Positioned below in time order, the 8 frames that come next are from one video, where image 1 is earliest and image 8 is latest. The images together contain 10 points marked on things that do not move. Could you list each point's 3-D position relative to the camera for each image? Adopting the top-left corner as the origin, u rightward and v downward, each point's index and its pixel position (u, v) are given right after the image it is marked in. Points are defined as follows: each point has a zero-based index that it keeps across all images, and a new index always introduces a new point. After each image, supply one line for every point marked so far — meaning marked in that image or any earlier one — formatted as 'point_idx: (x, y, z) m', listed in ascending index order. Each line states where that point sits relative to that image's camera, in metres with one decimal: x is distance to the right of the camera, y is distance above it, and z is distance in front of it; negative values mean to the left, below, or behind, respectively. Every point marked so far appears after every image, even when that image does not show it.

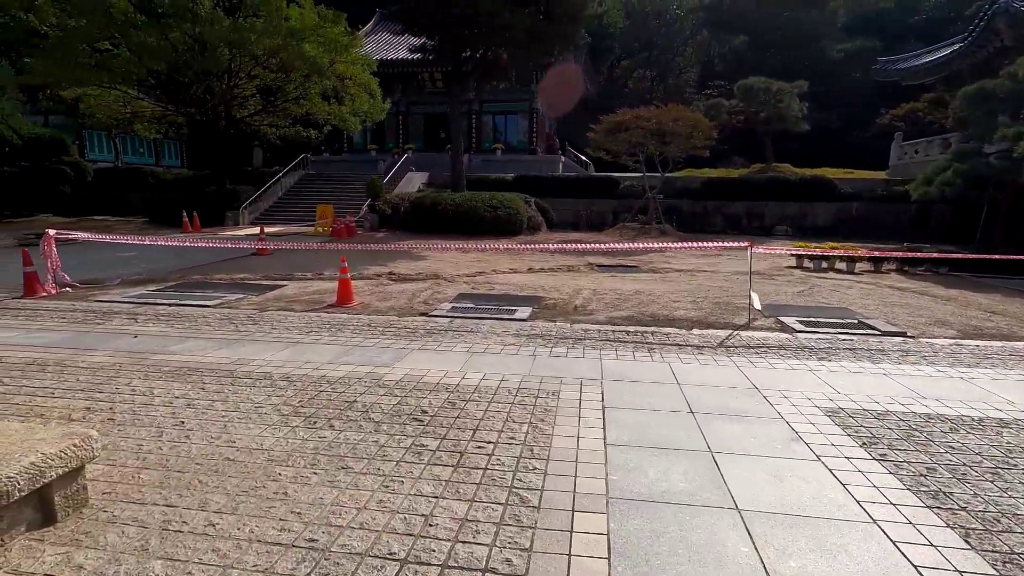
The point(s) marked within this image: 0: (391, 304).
0: (-1.6, -0.2, +7.3) m
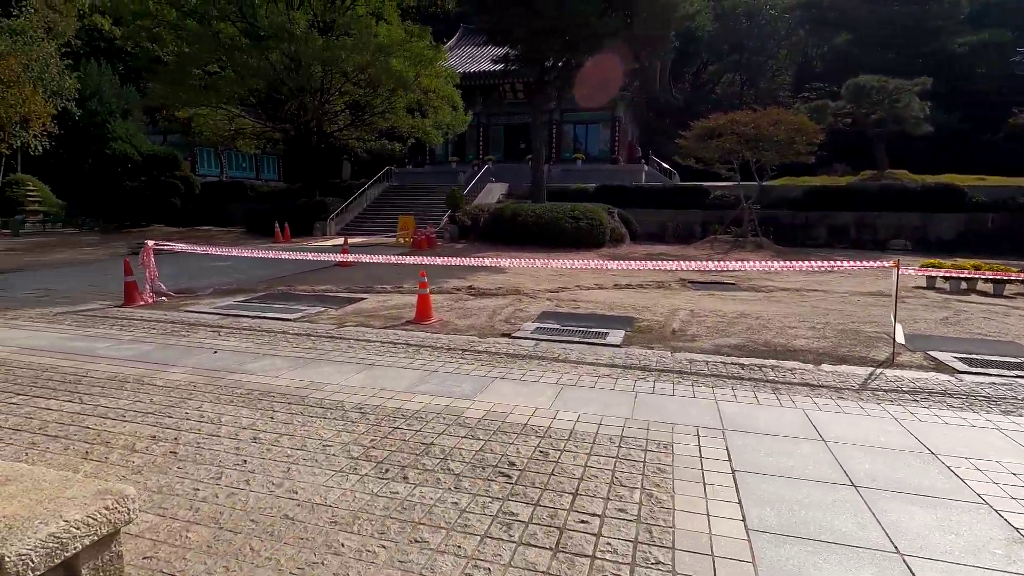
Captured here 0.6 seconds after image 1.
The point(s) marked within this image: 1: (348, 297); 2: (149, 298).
0: (-0.5, -0.4, +6.9) m
1: (-2.6, -0.2, +8.4) m
2: (-5.3, -0.1, +7.8) m
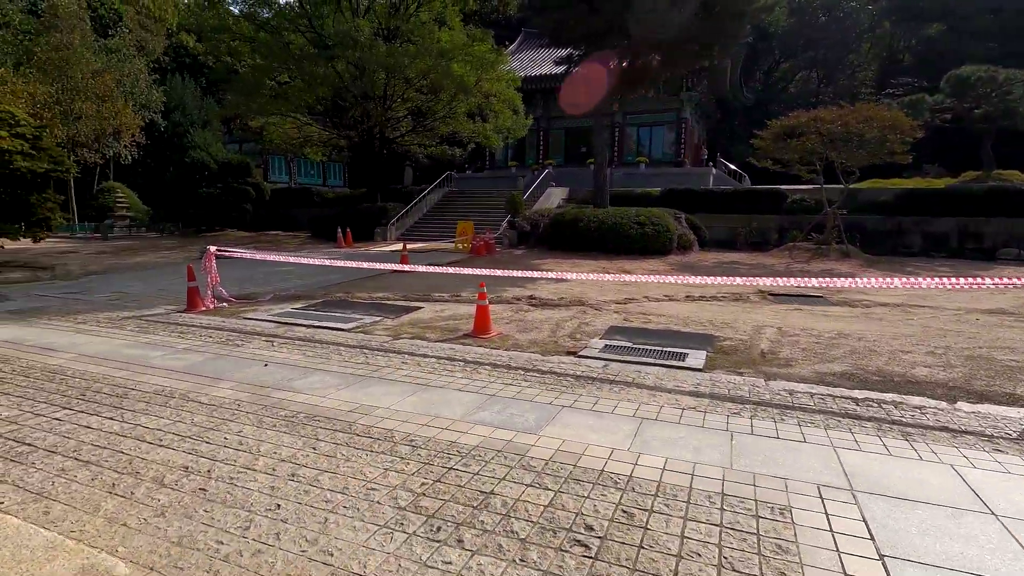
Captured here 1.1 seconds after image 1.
0: (+0.3, -0.6, +6.4) m
1: (-1.6, -0.3, +8.1) m
2: (-4.4, -0.2, +7.8) m
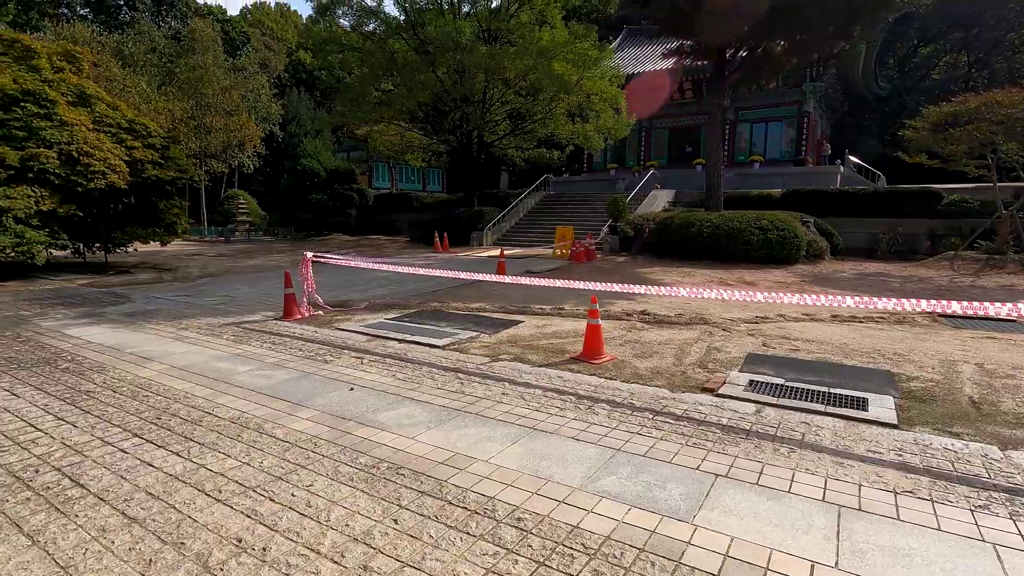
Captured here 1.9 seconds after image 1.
0: (+1.4, -0.8, +5.3) m
1: (-0.1, -0.4, +7.4) m
2: (-2.9, -0.3, +7.6) m
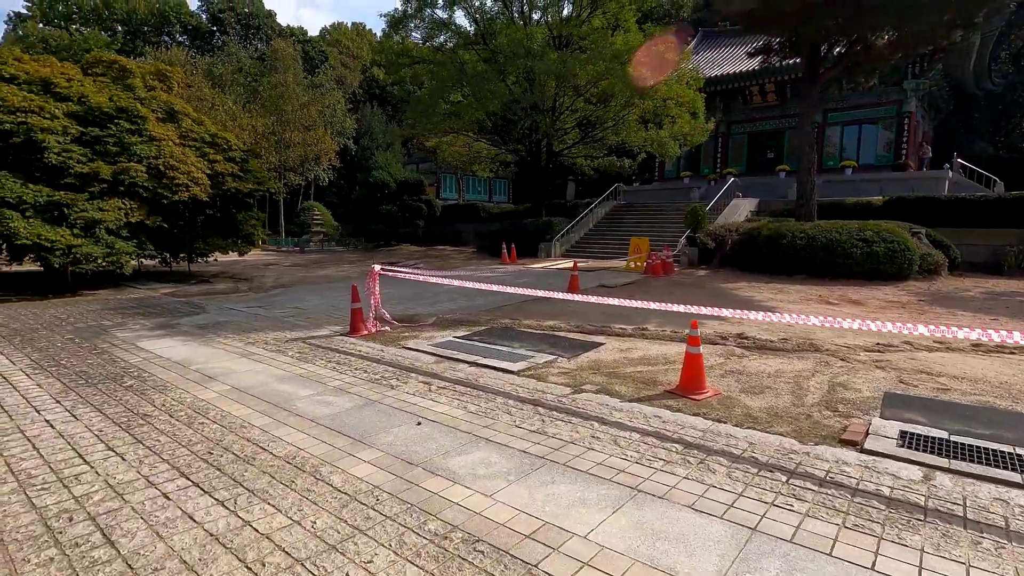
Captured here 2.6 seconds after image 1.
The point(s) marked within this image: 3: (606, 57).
0: (+2.2, -1.0, +4.5) m
1: (+0.8, -0.7, +6.7) m
2: (-1.9, -0.5, +7.2) m
3: (+3.1, +7.8, +17.9) m
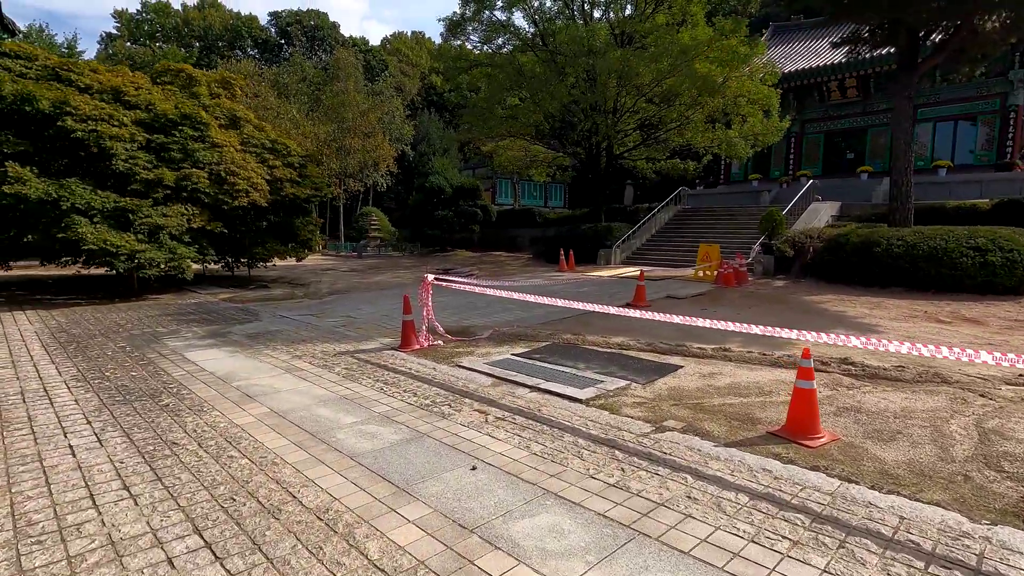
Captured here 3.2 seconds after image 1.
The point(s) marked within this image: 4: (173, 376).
0: (+2.7, -1.1, +3.6) m
1: (+1.6, -0.8, +5.9) m
2: (-1.1, -0.7, +6.7) m
3: (+5.1, +7.4, +16.9) m
4: (-3.4, -0.9, +5.4) m
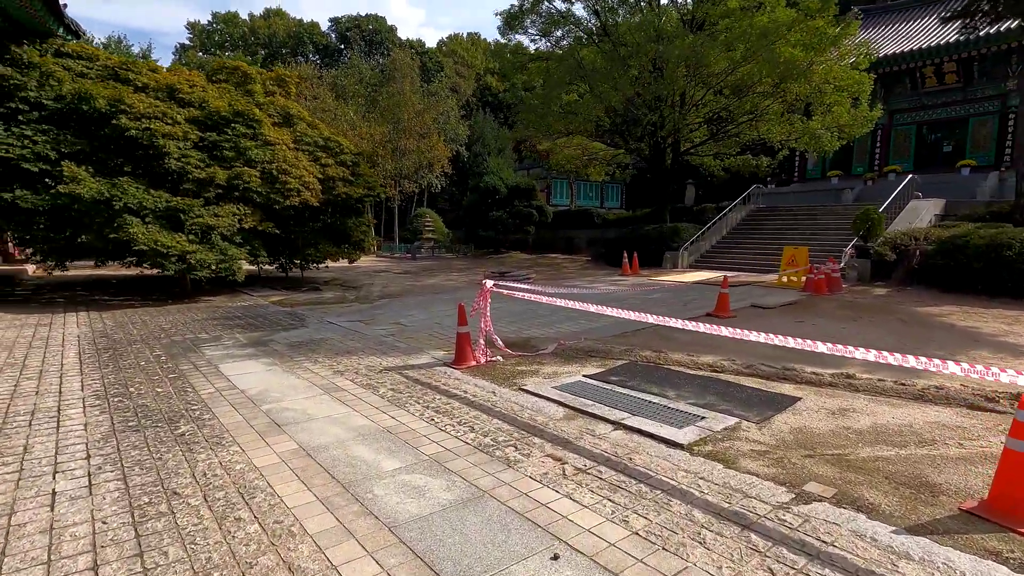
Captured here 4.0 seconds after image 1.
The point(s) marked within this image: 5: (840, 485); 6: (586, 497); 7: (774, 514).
0: (+3.1, -1.2, +2.4) m
1: (+2.2, -0.9, +4.8) m
2: (-0.3, -0.7, +5.9) m
3: (+6.9, +7.3, +15.4) m
4: (-2.8, -0.9, +4.7) m
5: (+1.9, -1.1, +3.1) m
6: (+0.4, -1.1, +2.9) m
7: (+1.4, -1.2, +2.8) m
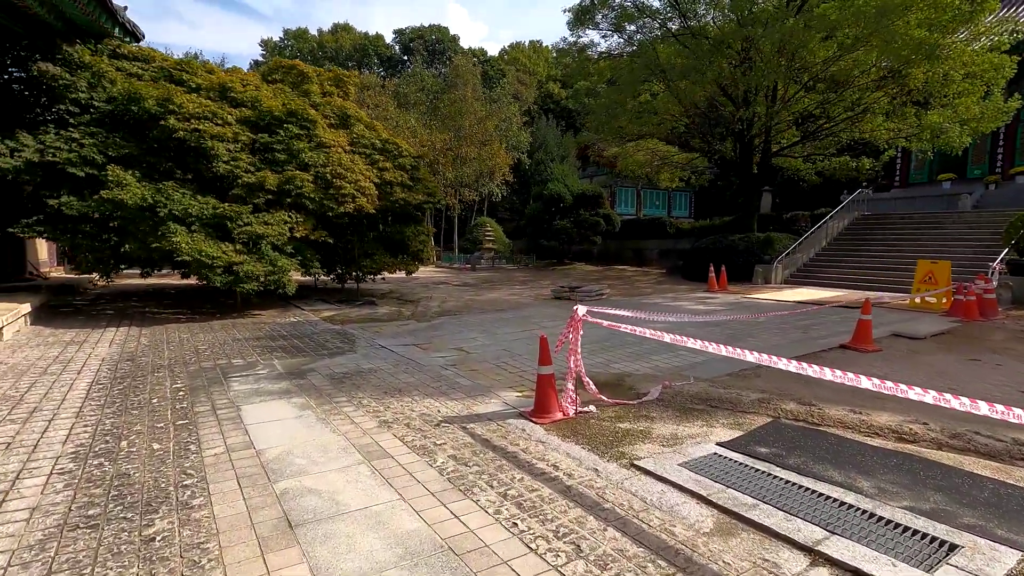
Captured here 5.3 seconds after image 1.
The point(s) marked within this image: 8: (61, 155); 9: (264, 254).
0: (+3.5, -1.4, +0.6) m
1: (+2.9, -1.2, +3.1) m
2: (+0.5, -1.0, +4.4) m
3: (+8.8, +6.8, +13.4) m
4: (-2.0, -1.1, +3.6) m
5: (+2.4, -1.3, +1.5) m
6: (+0.9, -1.3, +1.4) m
7: (+1.8, -1.3, +1.2) m
8: (-7.3, +2.2, +8.6) m
9: (-4.4, +0.6, +9.5) m
